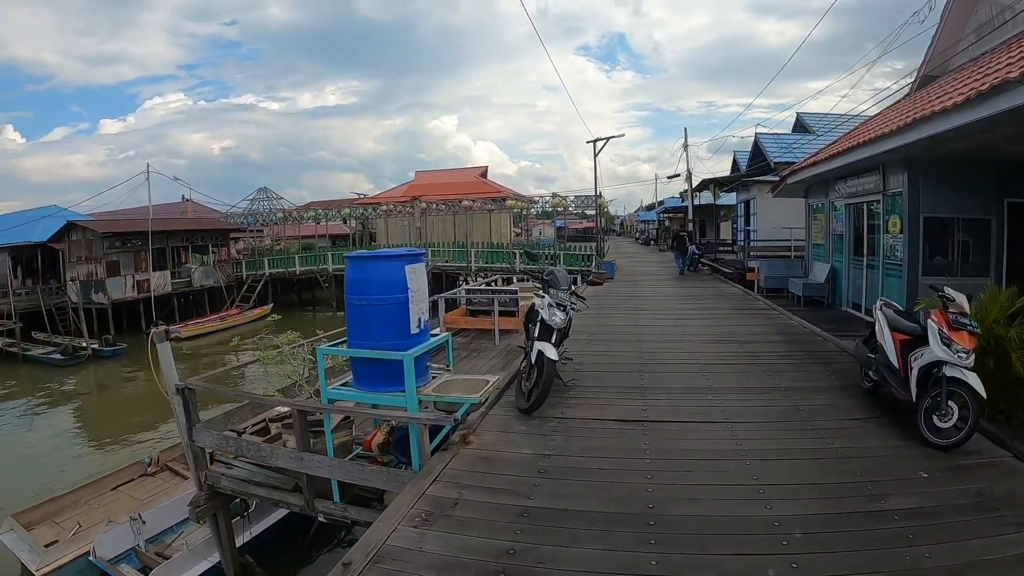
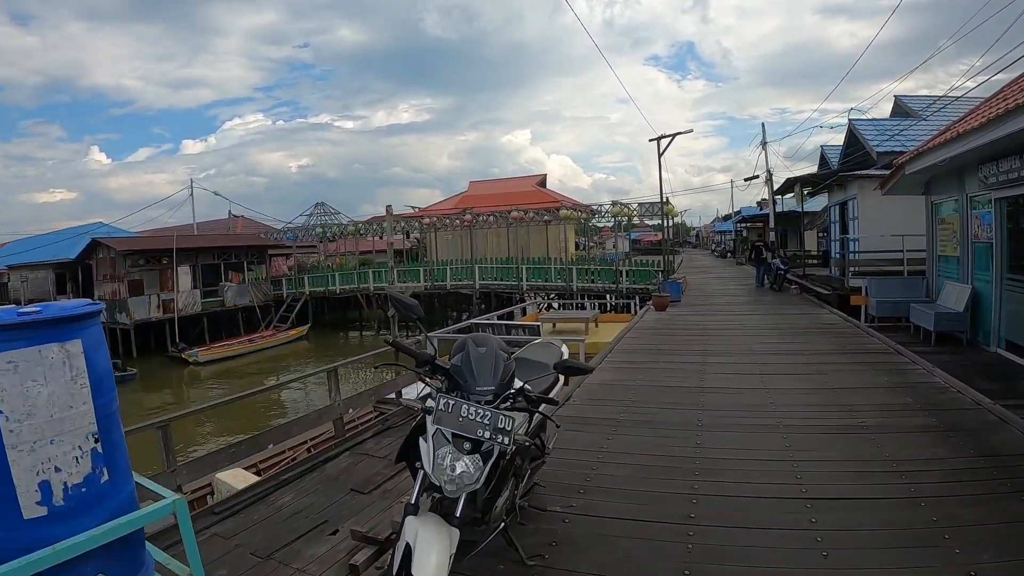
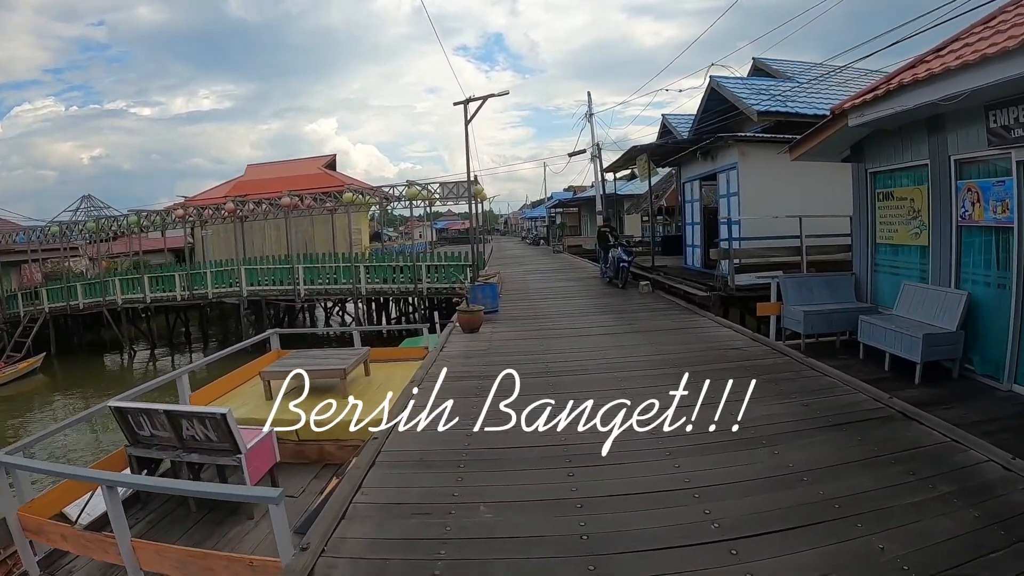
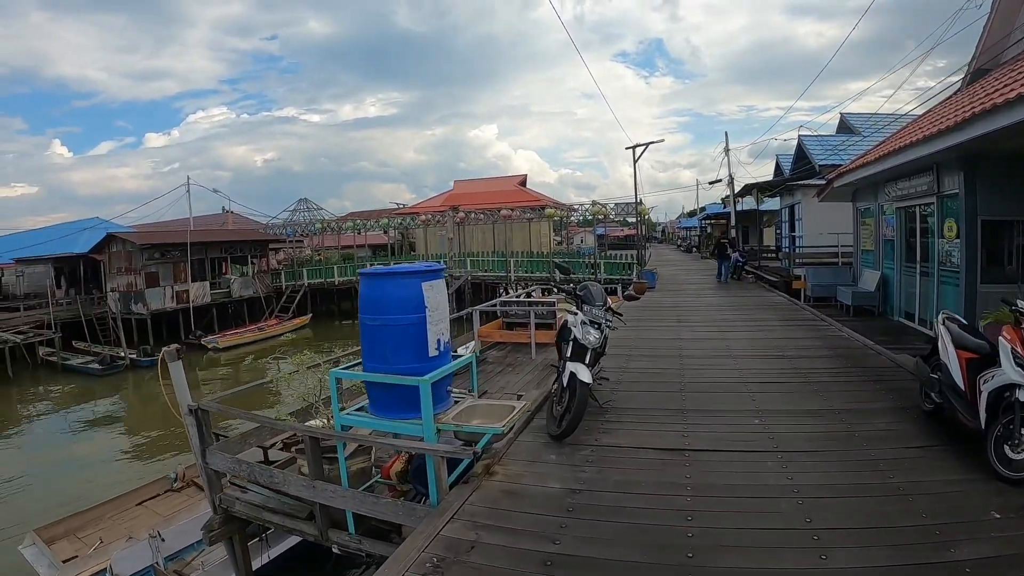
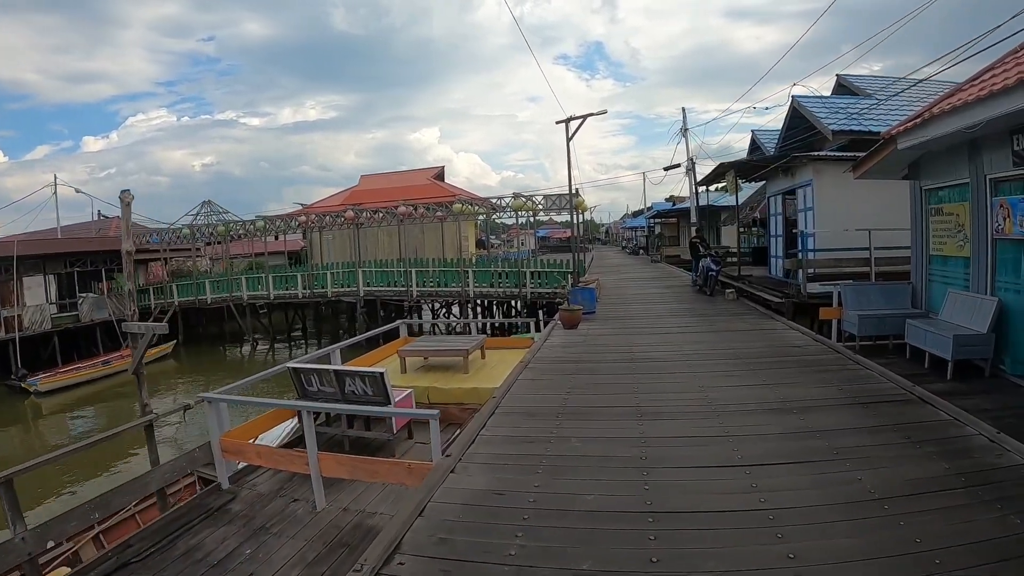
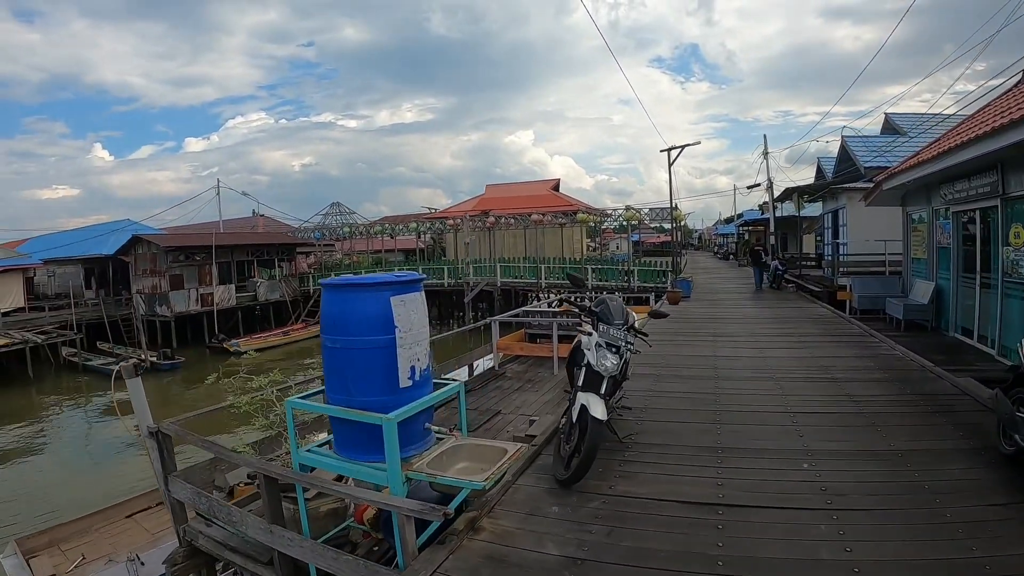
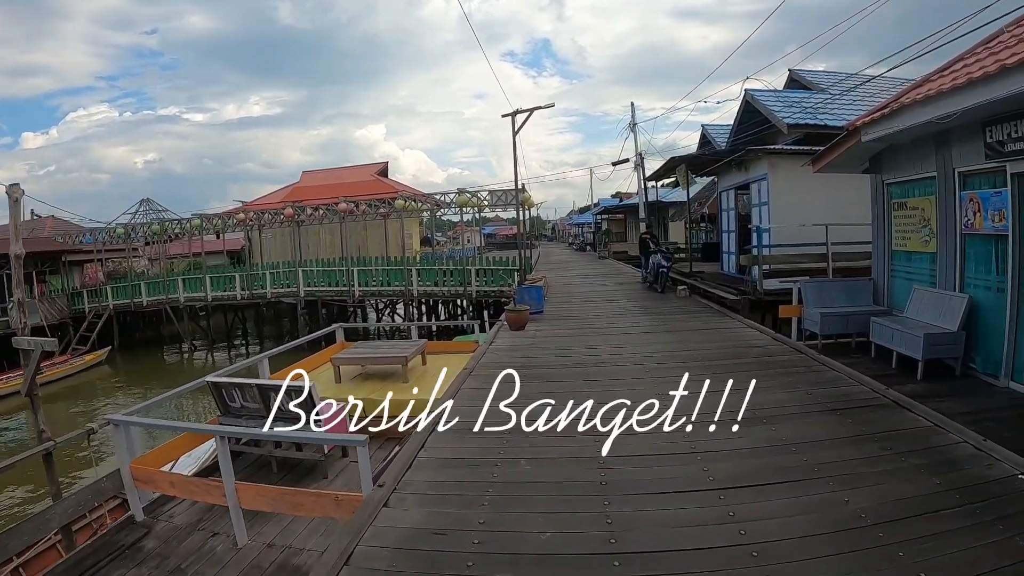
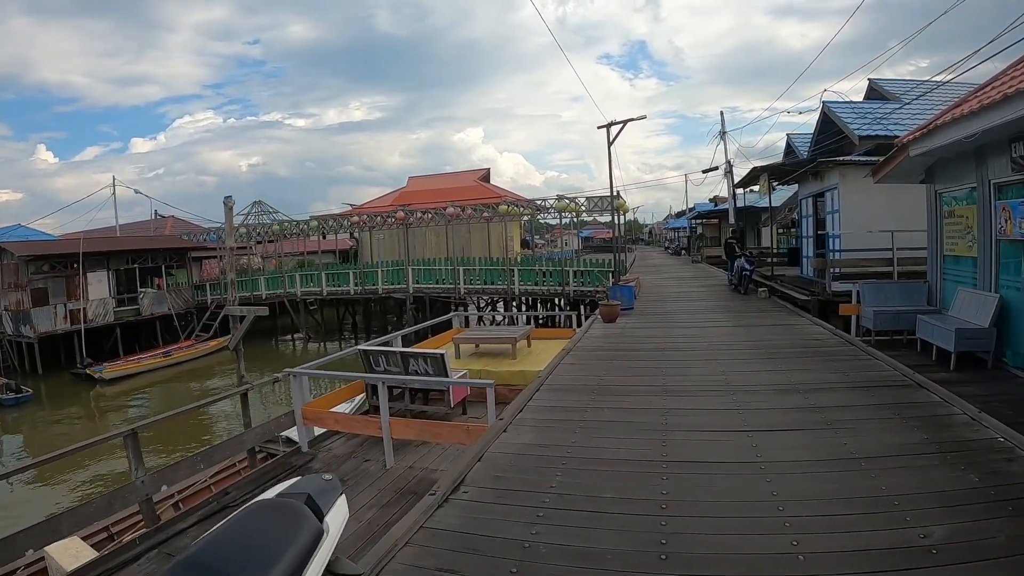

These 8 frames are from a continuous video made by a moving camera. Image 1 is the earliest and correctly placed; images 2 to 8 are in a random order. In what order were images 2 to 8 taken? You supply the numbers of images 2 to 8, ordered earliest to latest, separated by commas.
4, 6, 2, 8, 5, 7, 3
